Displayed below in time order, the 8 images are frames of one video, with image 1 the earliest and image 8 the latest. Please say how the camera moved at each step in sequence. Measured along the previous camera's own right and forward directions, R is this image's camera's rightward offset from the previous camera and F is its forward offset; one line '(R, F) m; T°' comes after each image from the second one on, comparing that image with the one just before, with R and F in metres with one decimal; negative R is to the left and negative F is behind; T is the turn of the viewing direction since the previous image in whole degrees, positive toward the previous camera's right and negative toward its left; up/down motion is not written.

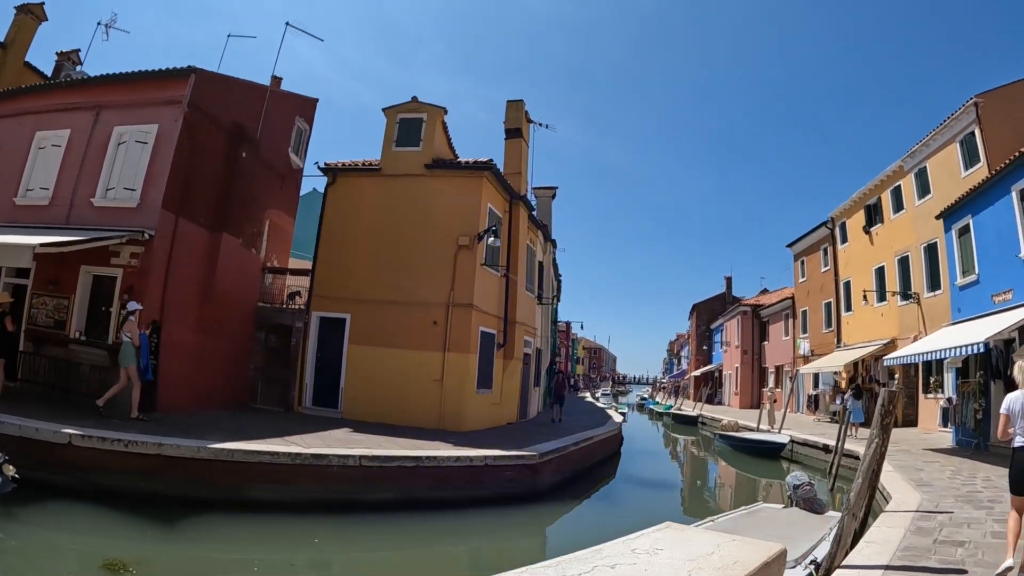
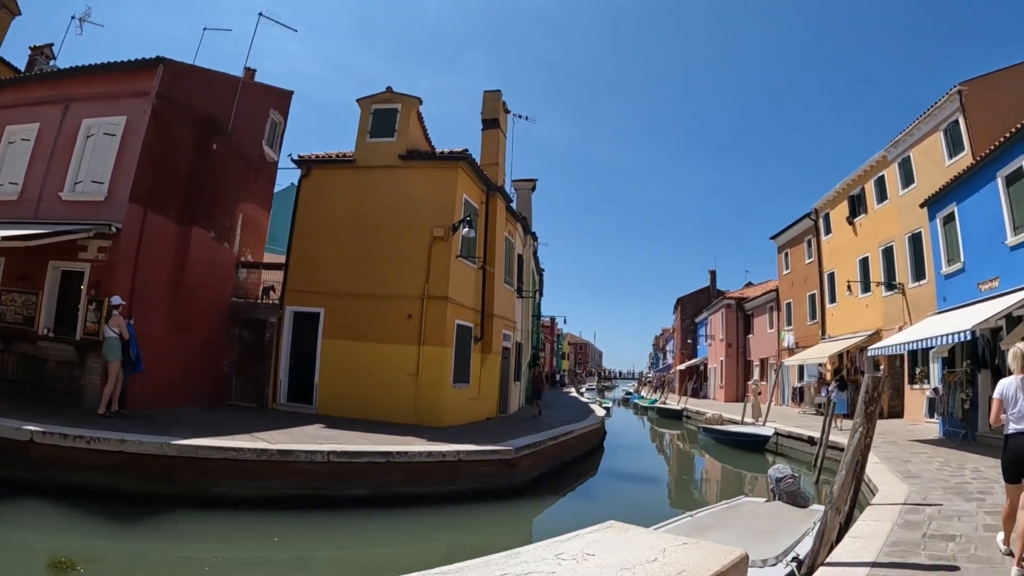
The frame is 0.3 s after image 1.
(+0.2, +0.4) m; +1°
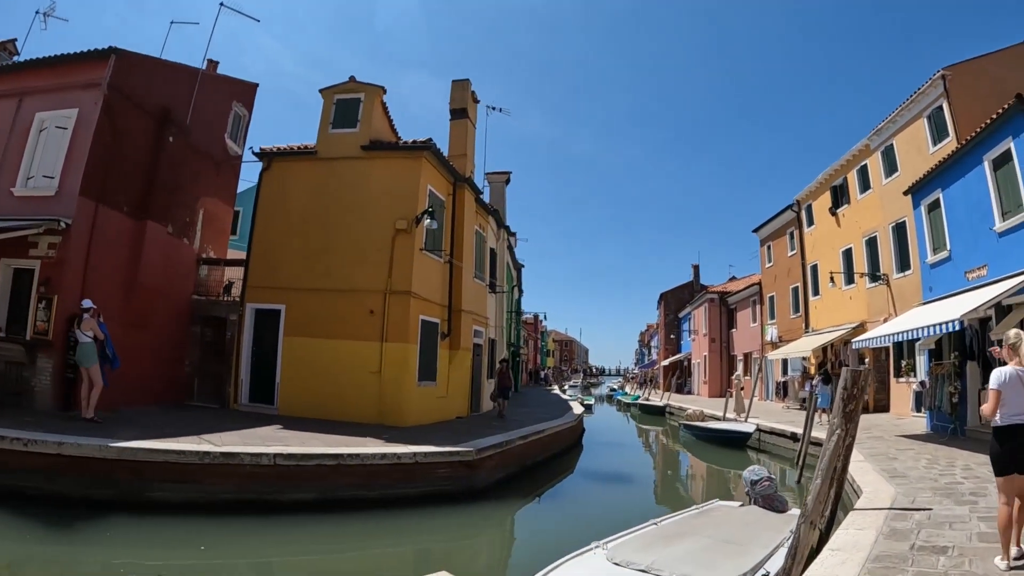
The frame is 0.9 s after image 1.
(+0.4, +0.6) m; +1°
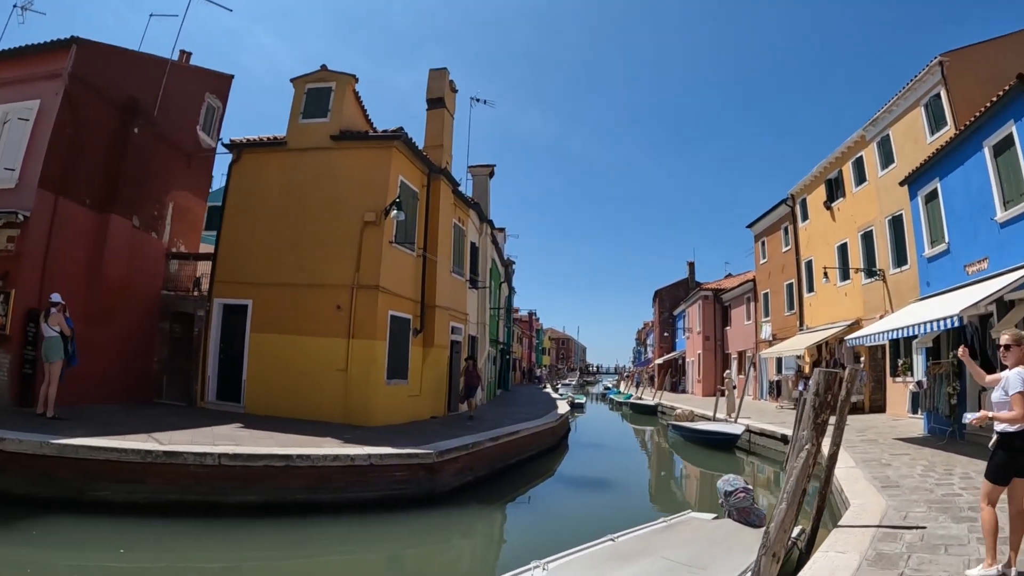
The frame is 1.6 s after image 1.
(+0.5, +0.6) m; 0°
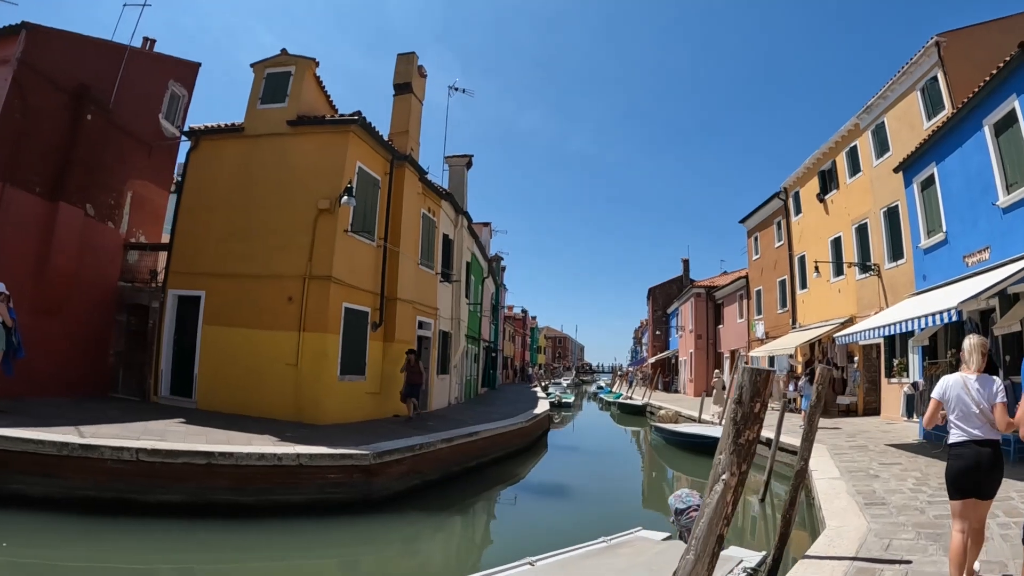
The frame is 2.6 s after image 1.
(+0.7, +0.8) m; 0°
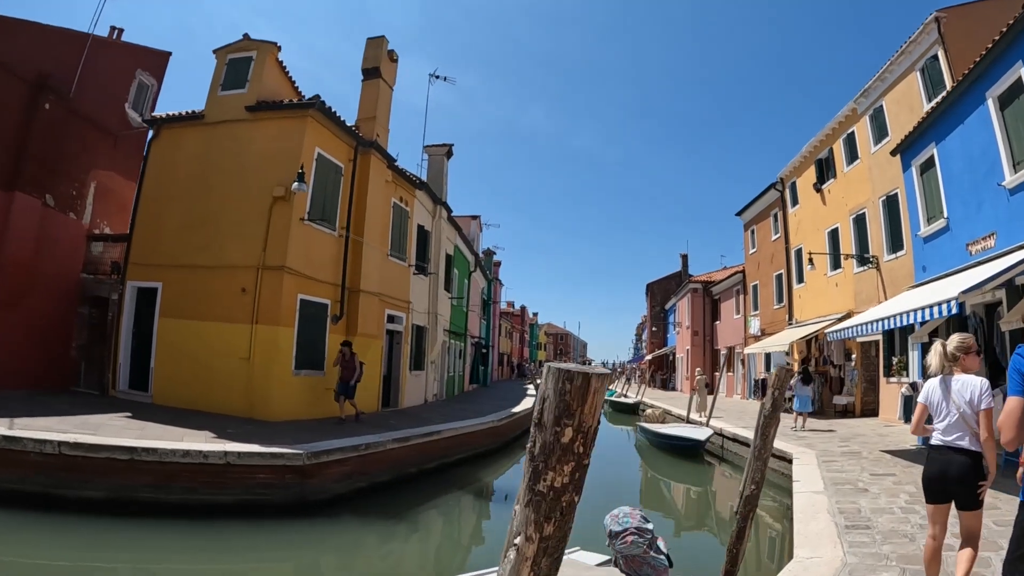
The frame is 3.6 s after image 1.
(+0.6, +0.7) m; 0°
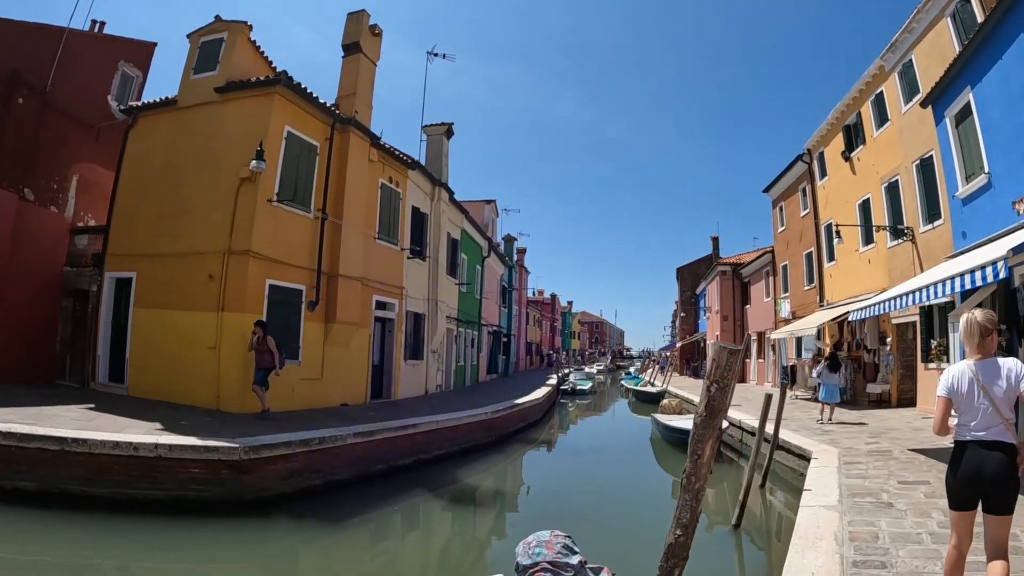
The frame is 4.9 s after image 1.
(+0.8, +1.0) m; -4°
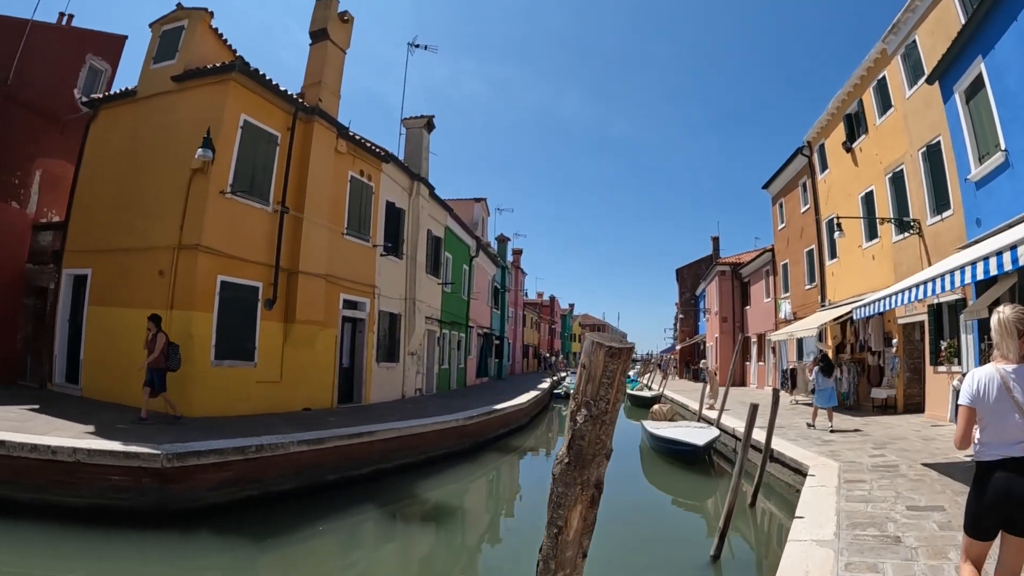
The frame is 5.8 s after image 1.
(+0.5, +0.8) m; 0°
